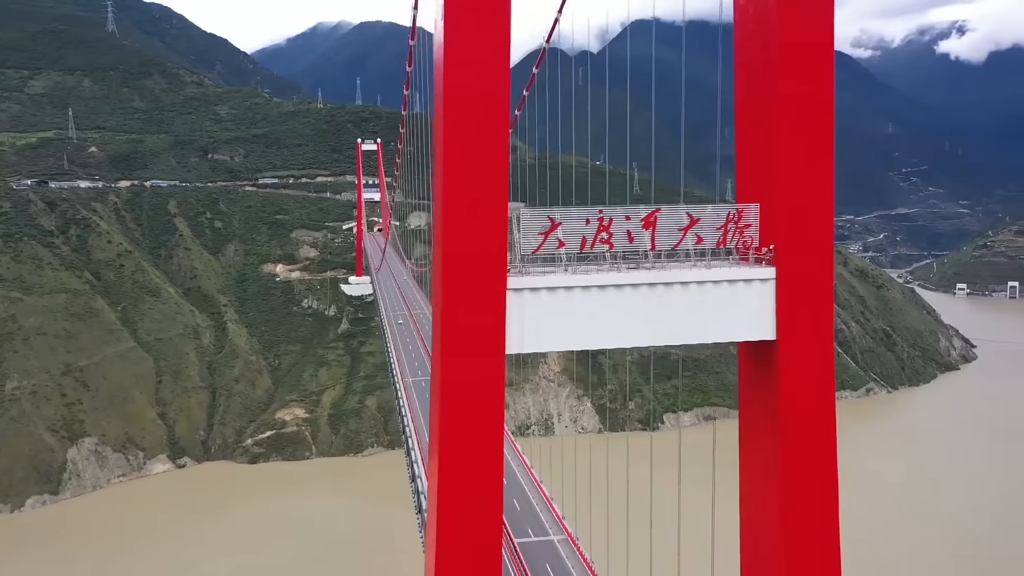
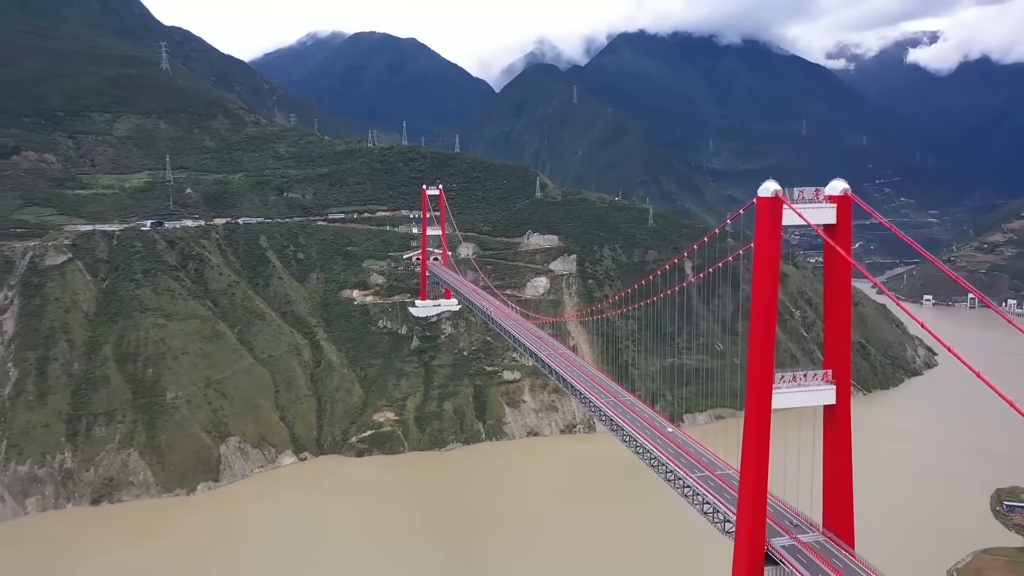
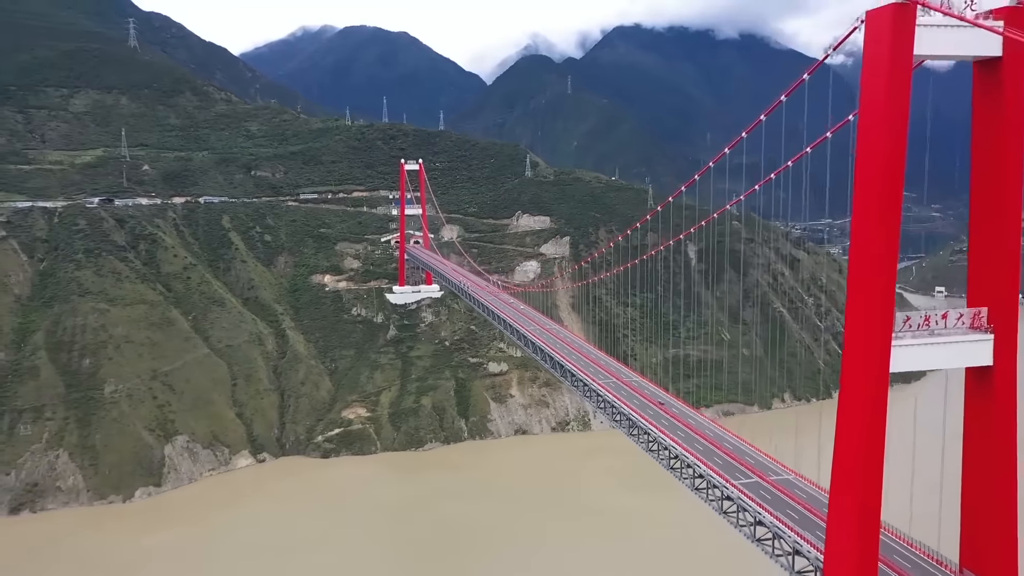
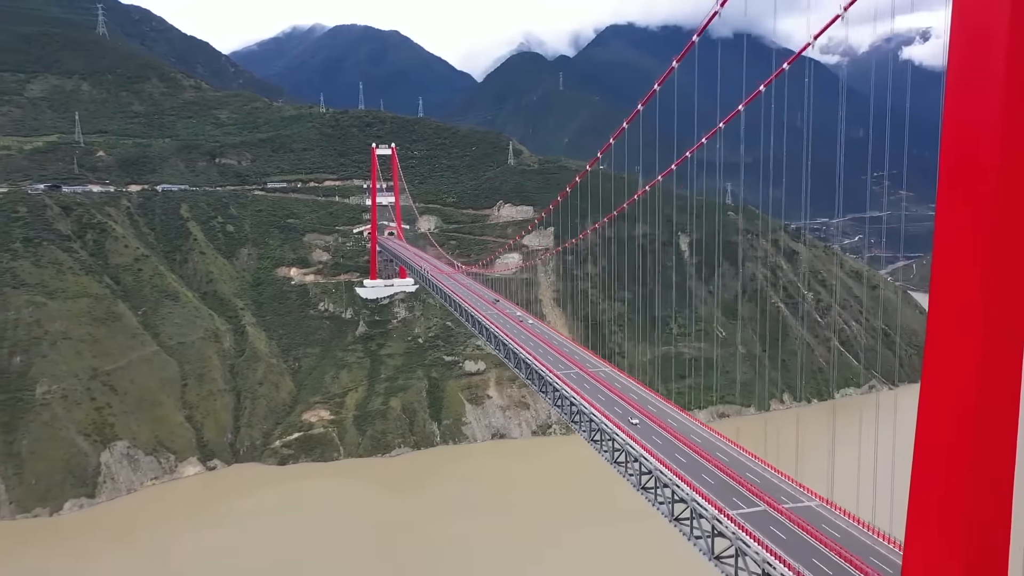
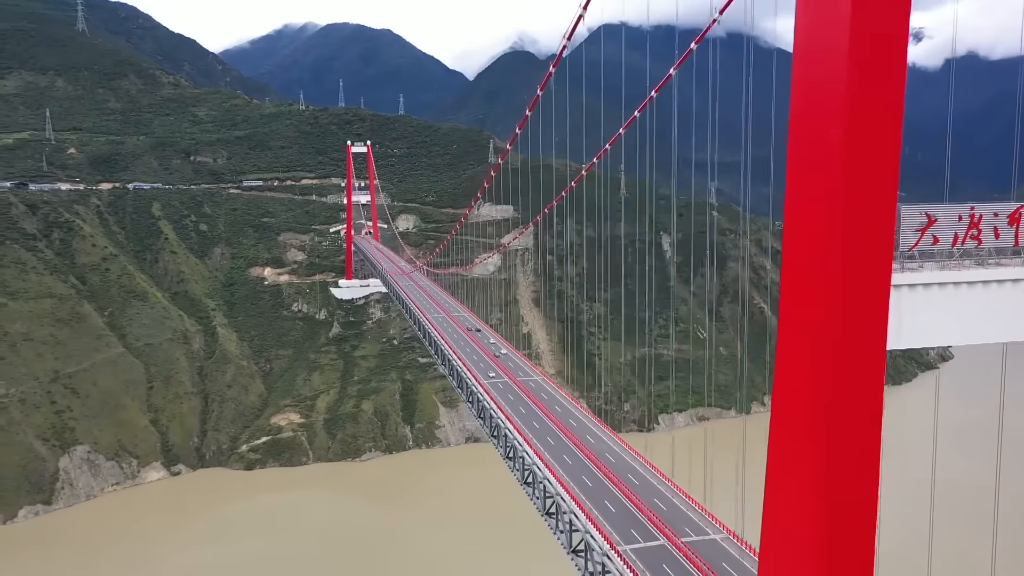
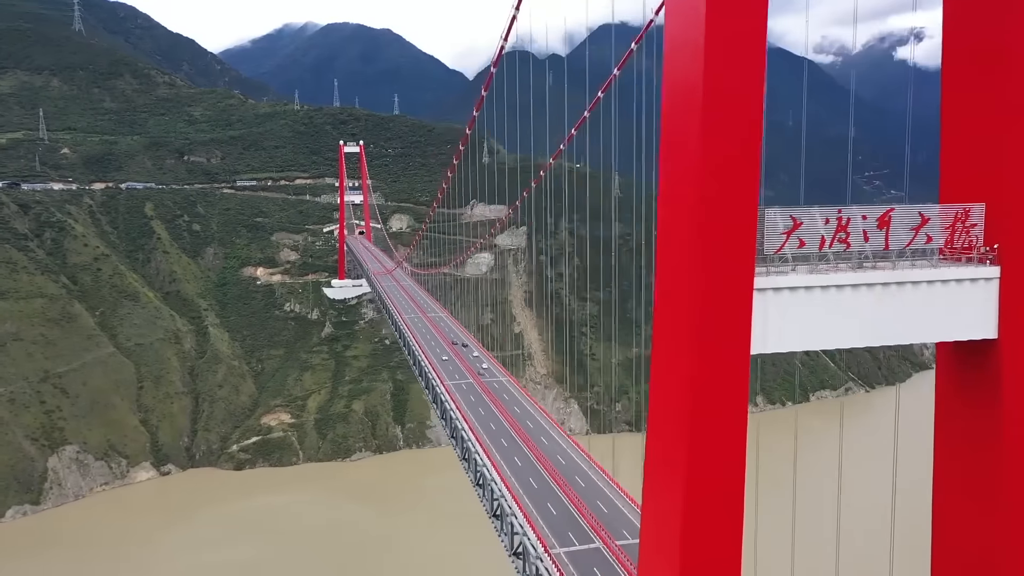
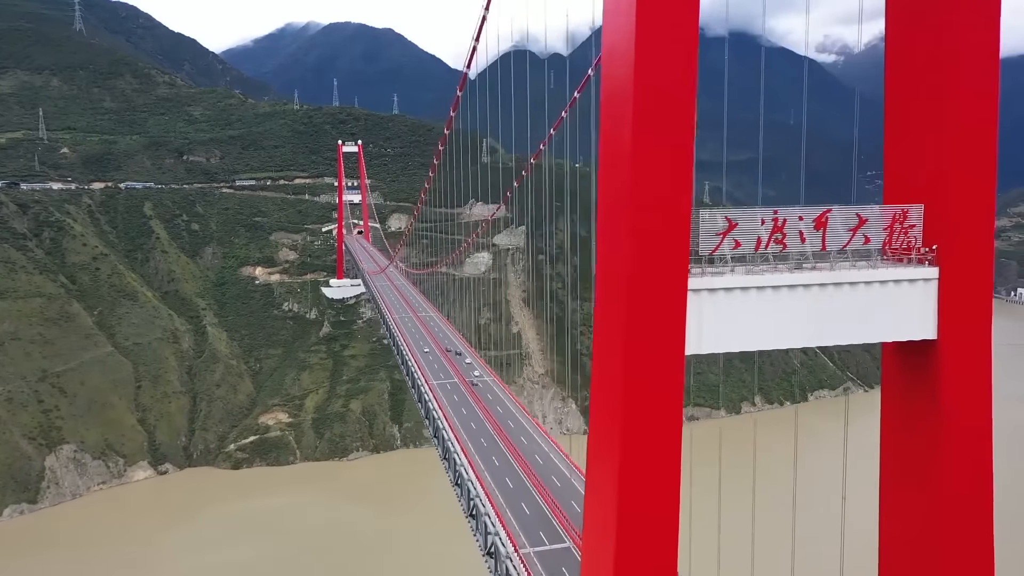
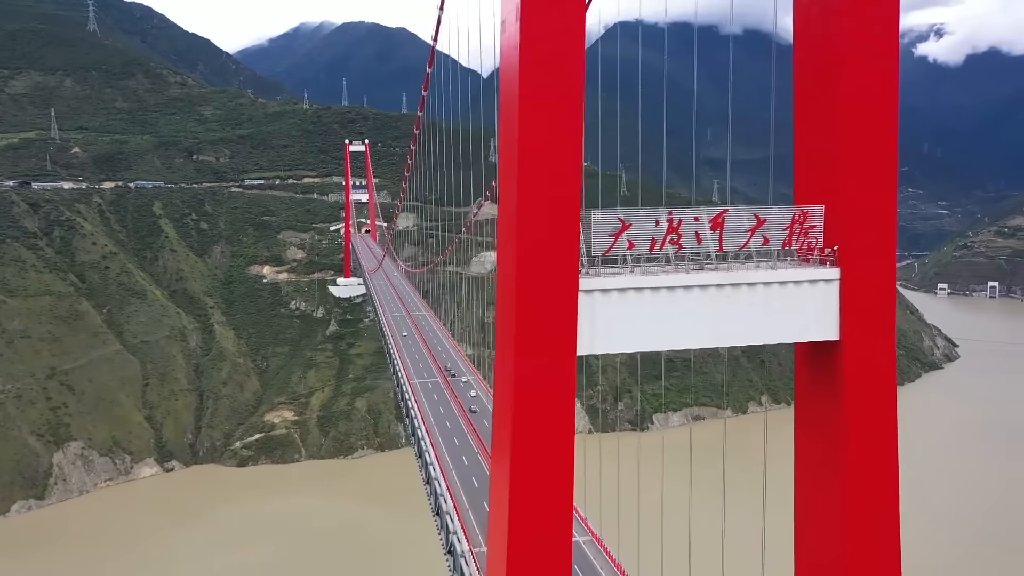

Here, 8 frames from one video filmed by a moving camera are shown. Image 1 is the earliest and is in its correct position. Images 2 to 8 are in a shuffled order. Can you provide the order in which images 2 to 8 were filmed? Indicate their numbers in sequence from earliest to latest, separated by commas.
8, 7, 6, 5, 4, 3, 2
